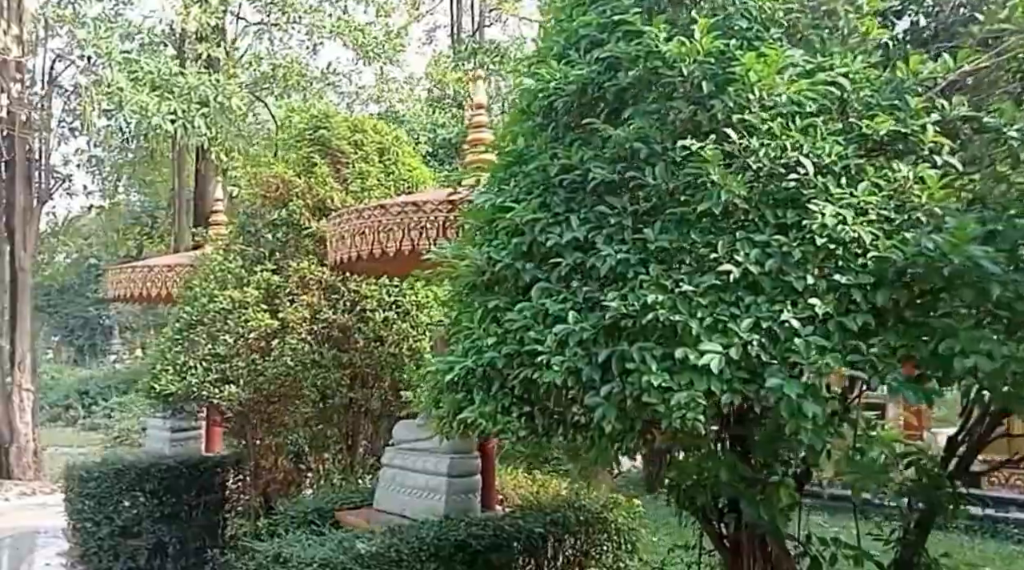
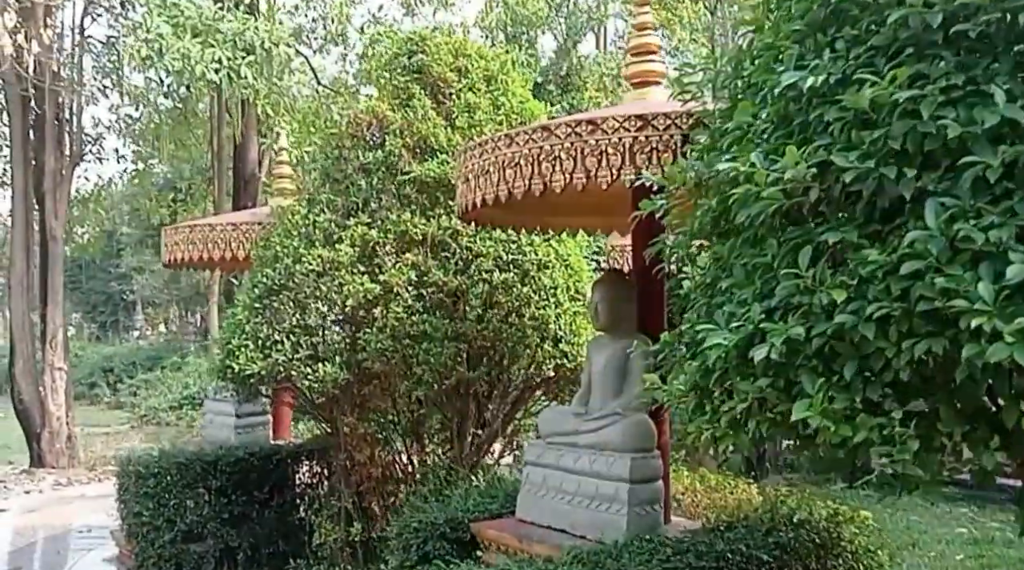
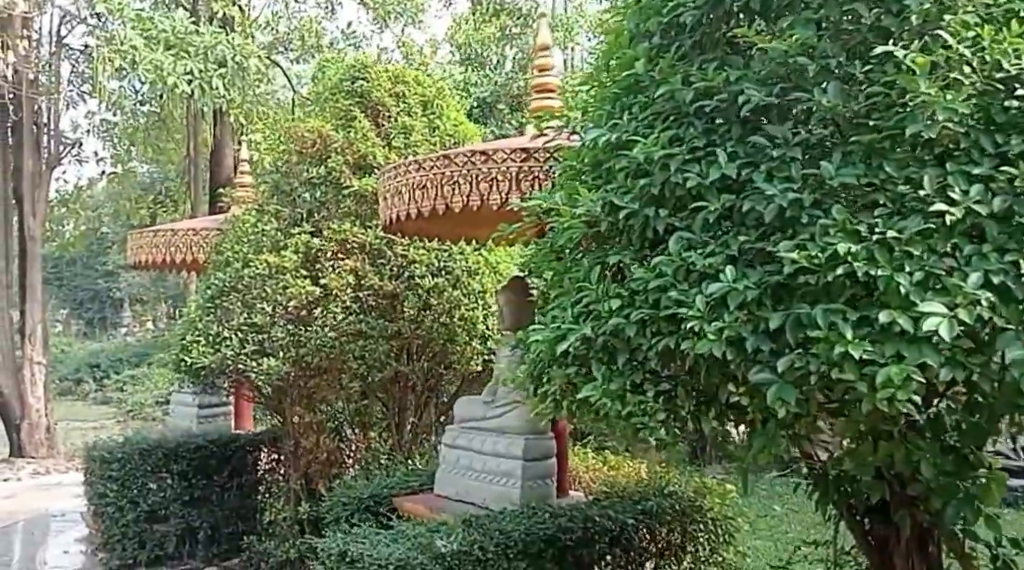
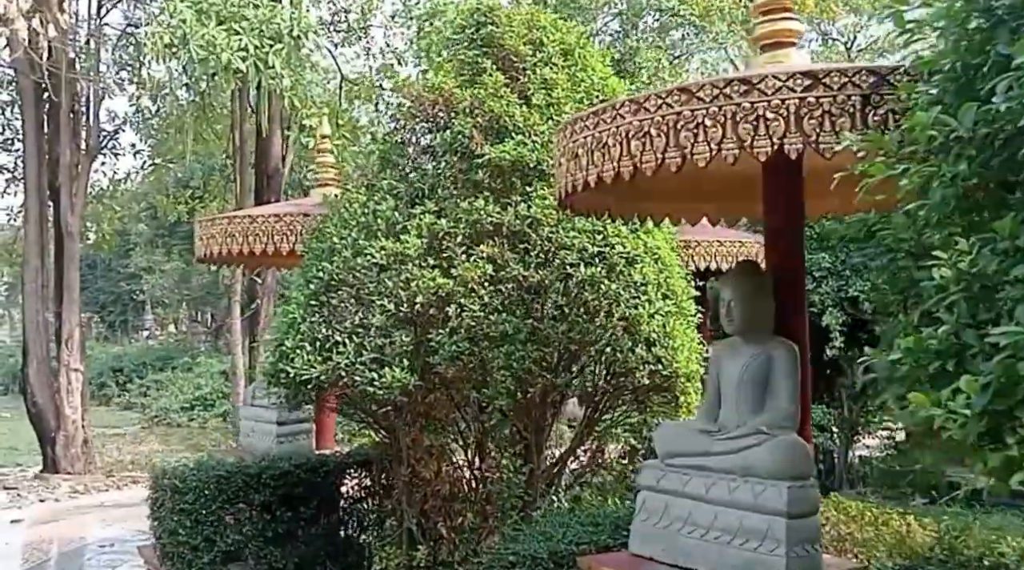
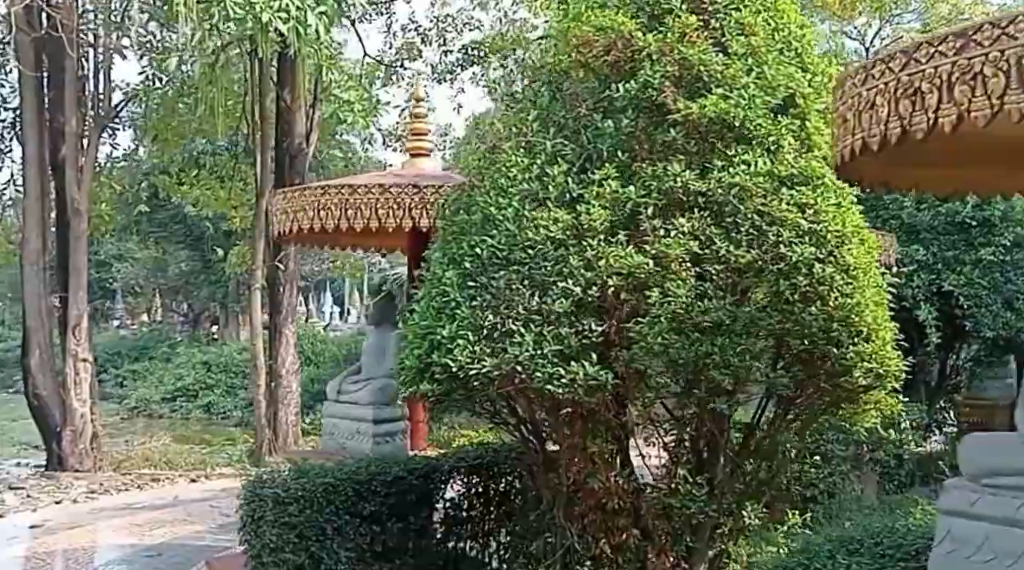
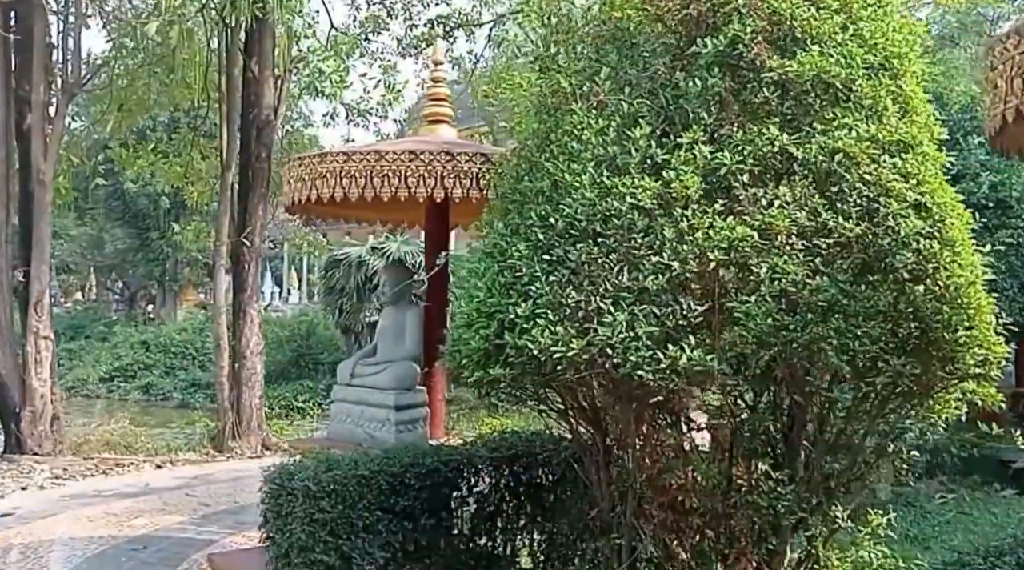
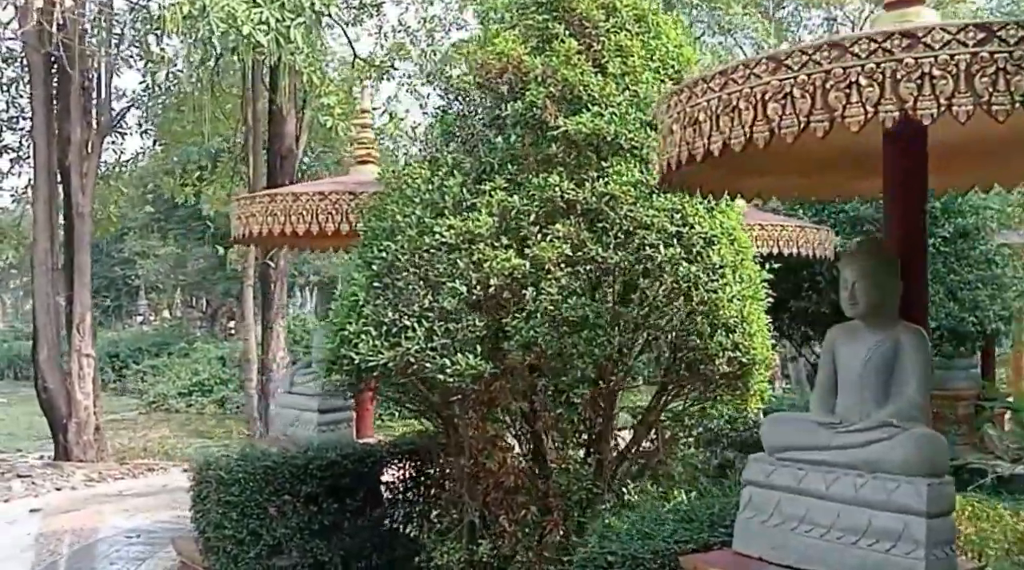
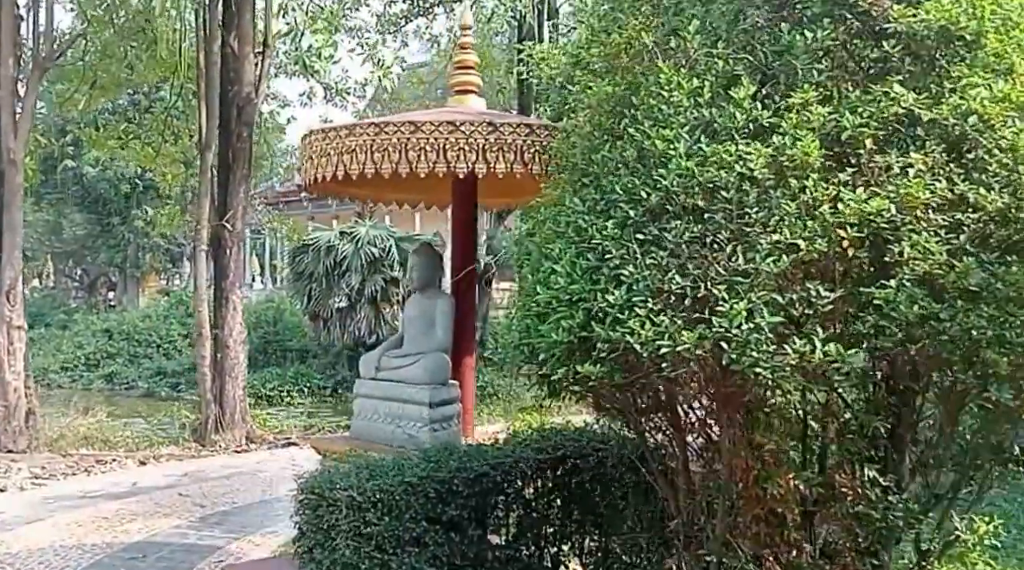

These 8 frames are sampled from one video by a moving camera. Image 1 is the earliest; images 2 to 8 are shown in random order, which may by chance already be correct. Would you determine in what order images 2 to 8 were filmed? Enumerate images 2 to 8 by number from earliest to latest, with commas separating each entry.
3, 2, 4, 7, 5, 6, 8
